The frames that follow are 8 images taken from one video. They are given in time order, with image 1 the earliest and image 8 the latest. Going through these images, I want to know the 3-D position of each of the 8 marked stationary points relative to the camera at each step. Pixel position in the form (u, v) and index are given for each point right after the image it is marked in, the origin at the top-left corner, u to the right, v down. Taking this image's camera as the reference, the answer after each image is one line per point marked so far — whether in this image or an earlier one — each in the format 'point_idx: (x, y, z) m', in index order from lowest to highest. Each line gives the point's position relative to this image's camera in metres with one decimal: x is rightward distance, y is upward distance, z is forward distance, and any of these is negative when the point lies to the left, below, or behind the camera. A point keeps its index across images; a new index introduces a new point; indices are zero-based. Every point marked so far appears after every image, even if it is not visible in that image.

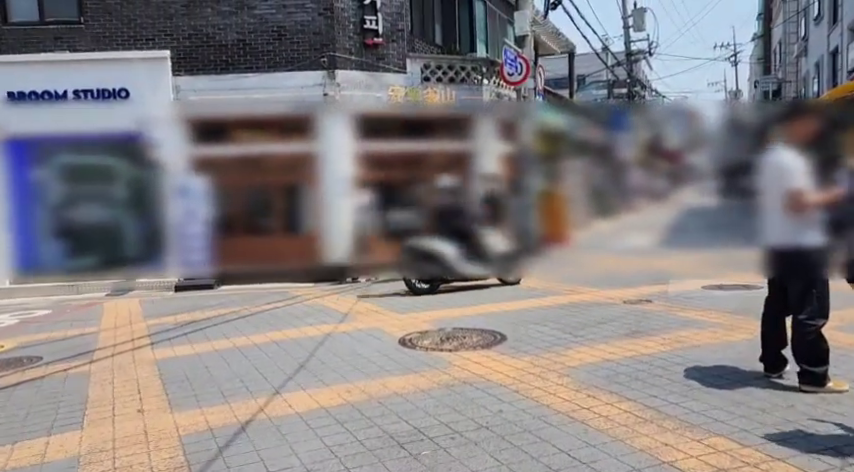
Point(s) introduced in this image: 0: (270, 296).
0: (-2.4, -0.9, +10.8) m
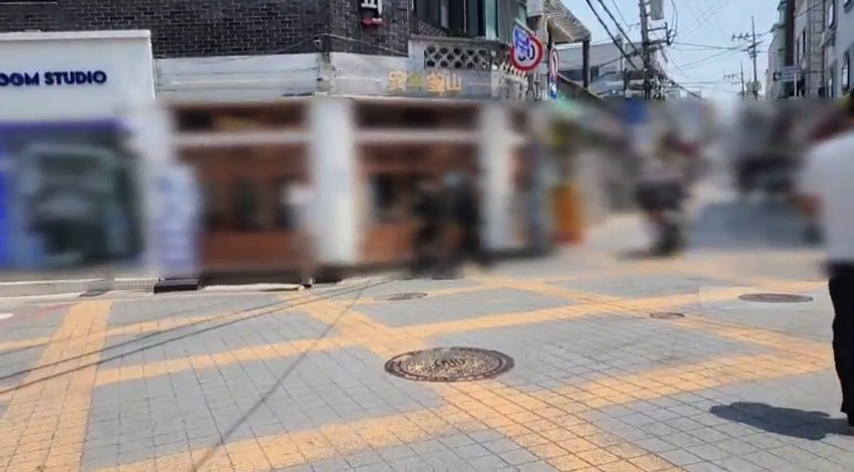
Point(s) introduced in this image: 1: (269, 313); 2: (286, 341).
0: (-2.4, -0.9, +9.8) m
1: (-1.9, -0.9, +8.3) m
2: (-1.3, -1.0, +6.5) m
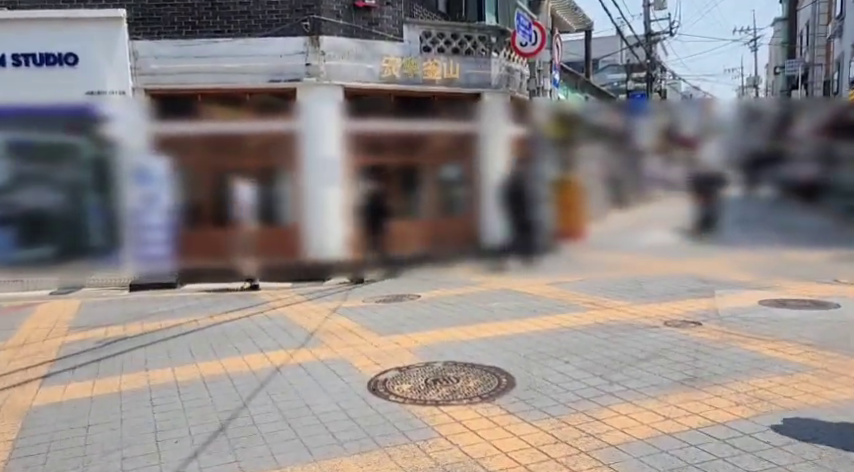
0: (-2.5, -0.9, +9.1) m
1: (-2.0, -0.9, +7.6) m
2: (-1.4, -1.0, +5.8) m
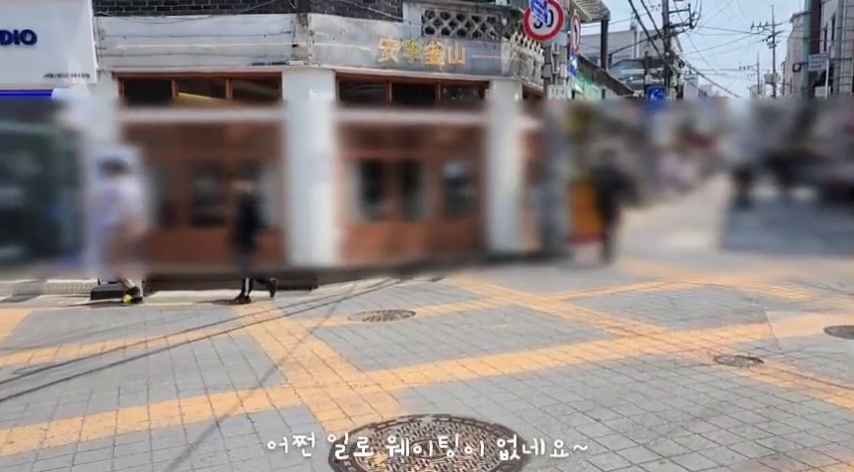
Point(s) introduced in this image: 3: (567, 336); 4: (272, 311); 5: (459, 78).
0: (-2.6, -0.9, +7.9) m
1: (-2.0, -0.9, +6.4) m
2: (-1.5, -1.0, +4.6) m
3: (+1.2, -0.9, +6.0) m
4: (-1.8, -0.9, +8.1) m
5: (+0.5, +2.6, +11.3) m
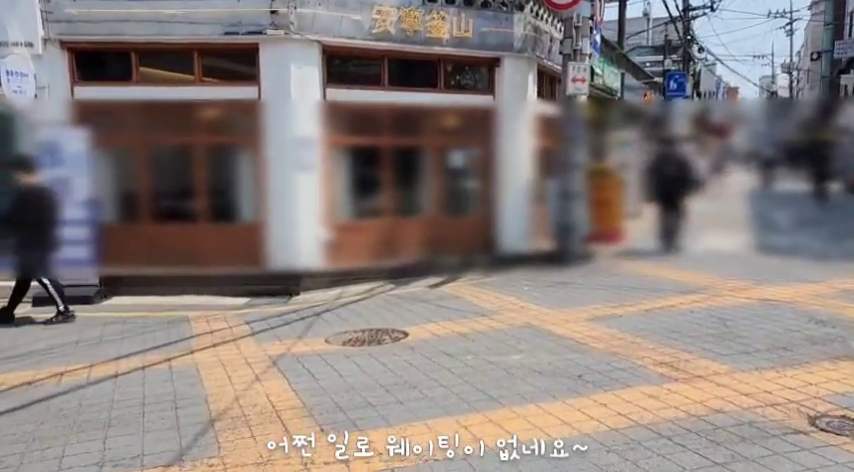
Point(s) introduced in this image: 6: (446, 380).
0: (-2.6, -0.9, +6.5) m
1: (-2.1, -1.0, +5.1) m
2: (-1.5, -1.1, +3.2) m
3: (+1.1, -0.9, +4.6) m
4: (-1.8, -0.9, +6.7) m
5: (+0.5, +2.6, +9.9) m
6: (+0.1, -1.0, +4.6) m
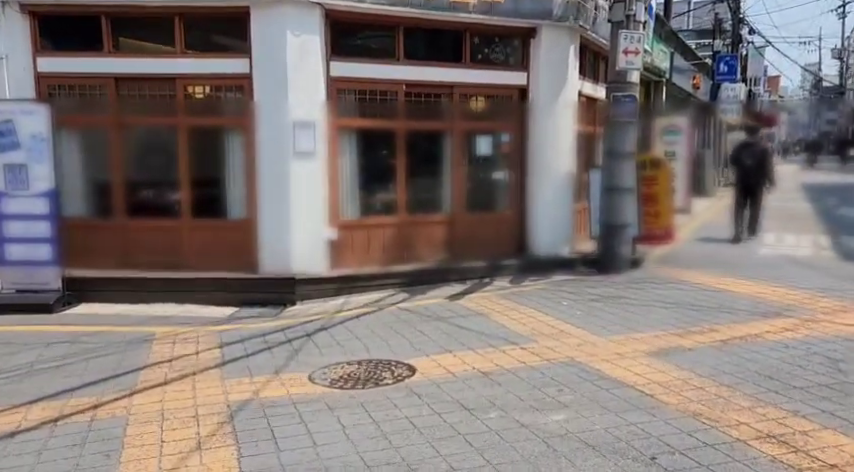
0: (-2.5, -0.9, +5.2) m
1: (-2.0, -1.0, +3.8) m
2: (-1.6, -1.2, +1.9) m
3: (+1.2, -1.0, +3.1) m
4: (-1.7, -0.9, +5.4) m
5: (+0.8, +2.6, +8.4) m
6: (+0.2, -1.0, +3.2) m
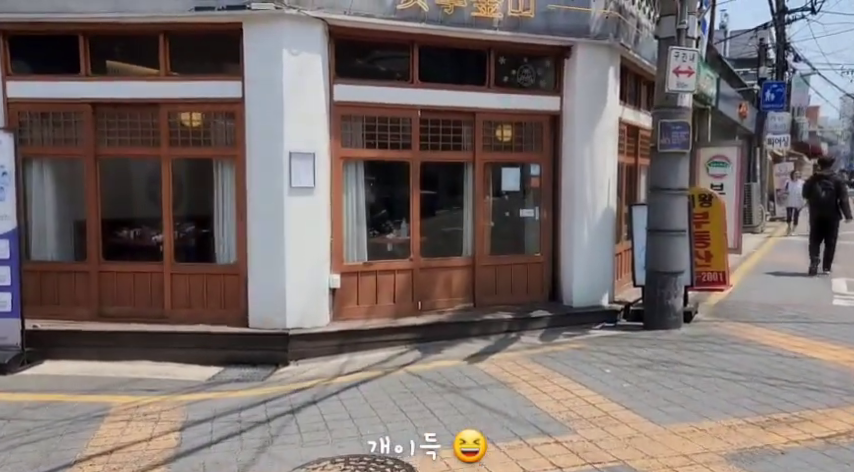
0: (-2.4, -1.3, +4.2) m
1: (-2.1, -1.3, +2.7) m
2: (-1.7, -1.4, +0.8) m
3: (+1.1, -1.3, +1.9) m
4: (-1.7, -1.3, +4.3) m
5: (+1.0, +2.1, +7.4) m
6: (+0.1, -1.3, +2.1) m
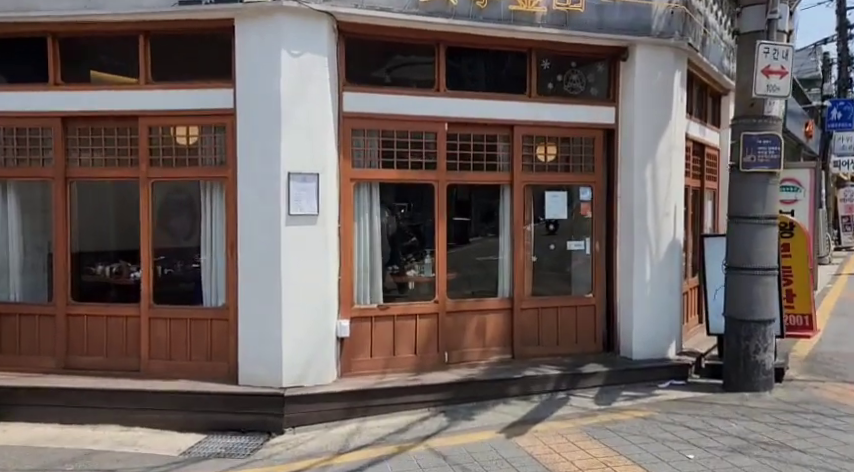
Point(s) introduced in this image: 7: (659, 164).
0: (-2.4, -1.5, +3.0) m
1: (-2.0, -1.5, +1.5) m
2: (-1.7, -1.5, -0.4) m
3: (+1.1, -1.4, +0.6) m
4: (-1.6, -1.5, +3.1) m
5: (+1.3, +1.8, +6.2) m
6: (+0.1, -1.4, +0.8) m
7: (+2.2, +0.7, +6.5) m
